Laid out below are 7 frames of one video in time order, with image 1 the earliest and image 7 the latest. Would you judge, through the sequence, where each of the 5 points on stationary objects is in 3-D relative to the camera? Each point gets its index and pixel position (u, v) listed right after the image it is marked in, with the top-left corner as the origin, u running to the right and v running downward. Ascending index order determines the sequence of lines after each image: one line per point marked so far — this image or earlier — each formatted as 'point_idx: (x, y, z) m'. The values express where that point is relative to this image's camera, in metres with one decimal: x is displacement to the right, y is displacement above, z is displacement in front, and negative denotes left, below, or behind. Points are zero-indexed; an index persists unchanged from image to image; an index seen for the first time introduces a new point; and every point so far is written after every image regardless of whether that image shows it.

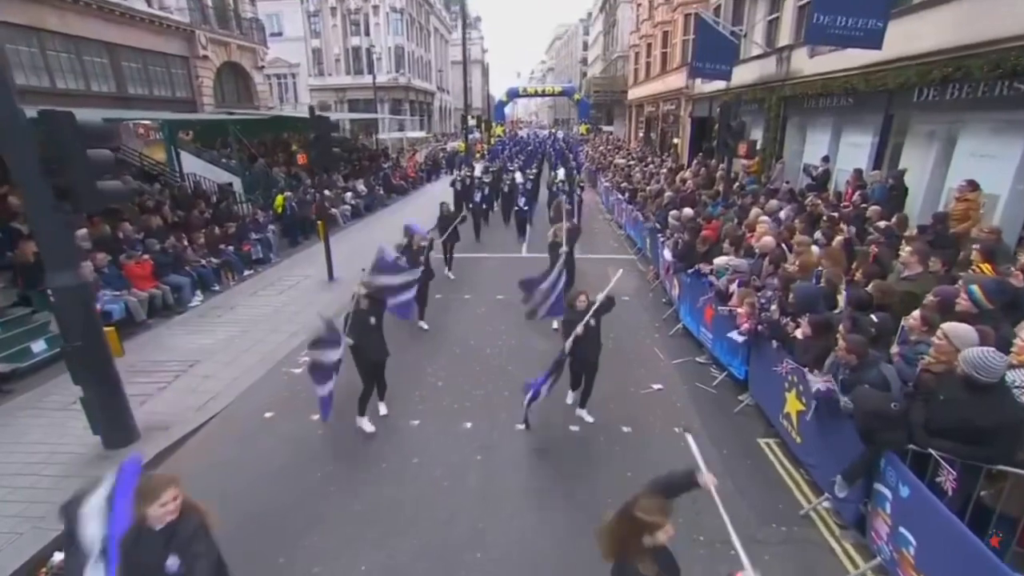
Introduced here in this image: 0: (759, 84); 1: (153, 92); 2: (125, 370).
0: (+6.8, +5.7, +14.9) m
1: (-10.6, +5.7, +15.6) m
2: (-5.6, -1.2, +7.6) m
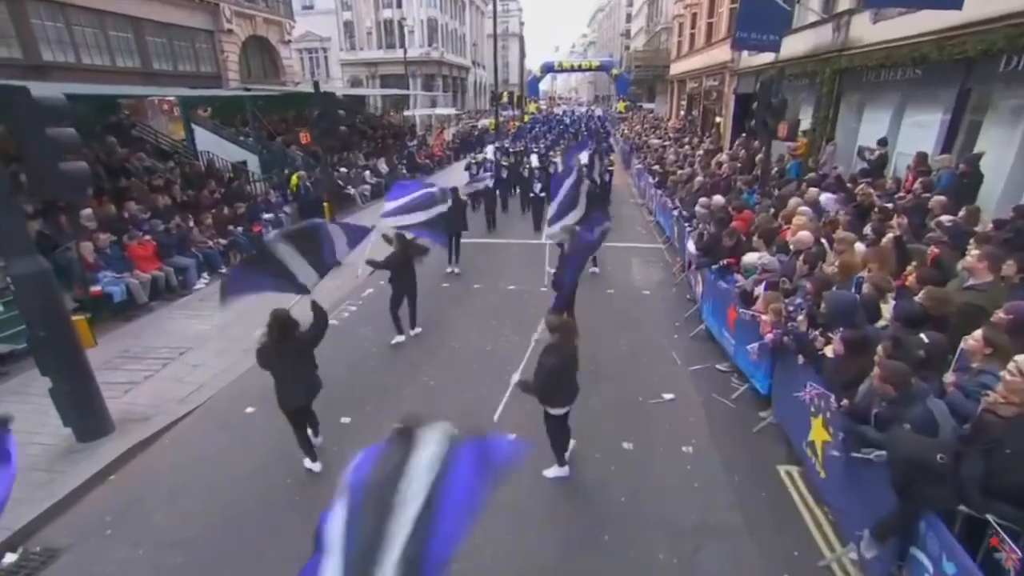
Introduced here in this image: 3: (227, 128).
0: (+7.6, +5.9, +13.5) m
1: (-9.7, +6.4, +15.5) m
2: (-5.6, -1.0, +7.5) m
3: (-7.2, +4.0, +13.4) m
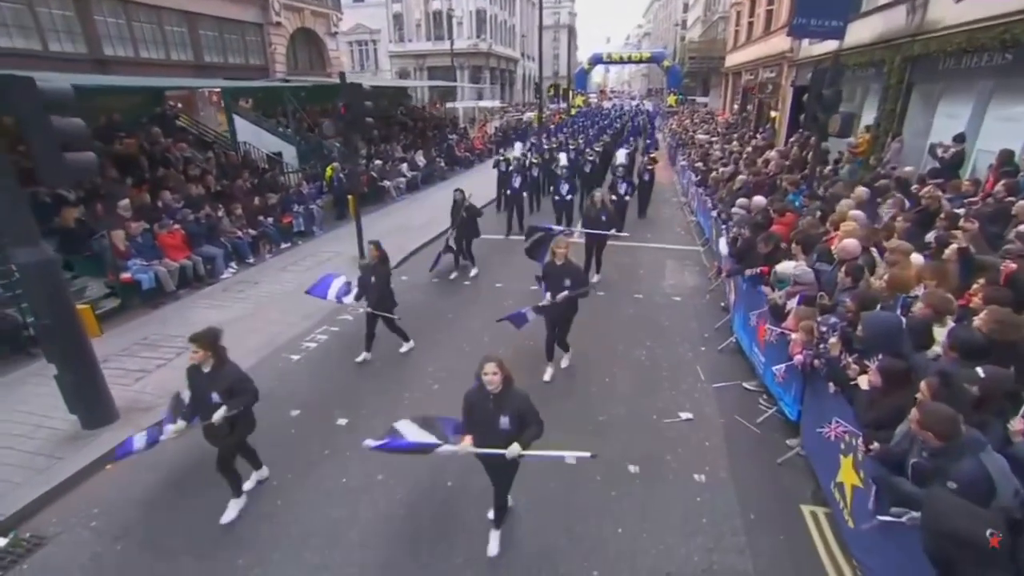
0: (+8.5, +5.7, +12.3) m
1: (-8.5, +6.8, +15.9) m
2: (-5.4, -0.8, +7.6) m
3: (-6.3, +4.3, +13.7) m
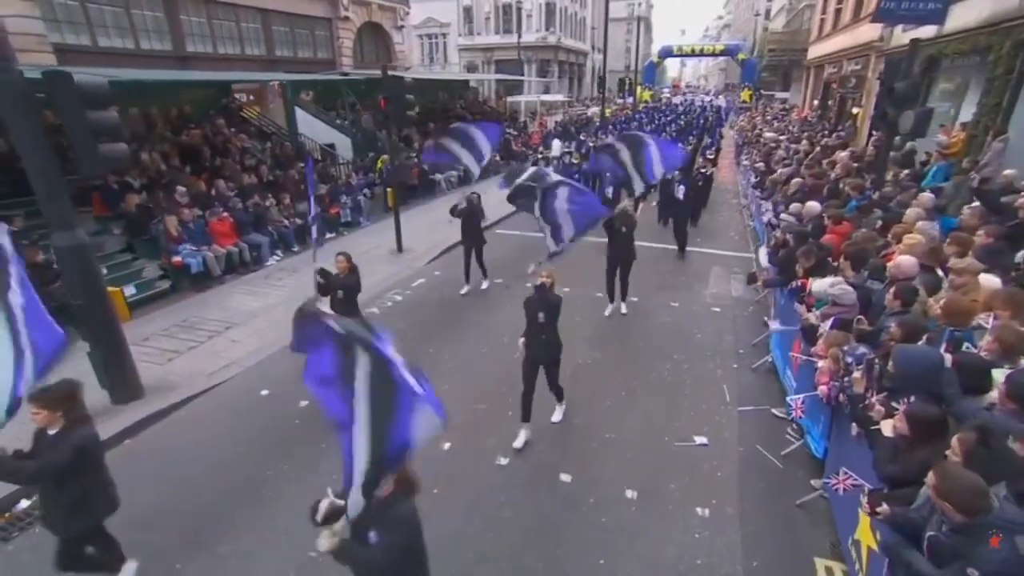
0: (+9.6, +5.2, +10.7) m
1: (-6.6, +7.3, +16.6) m
2: (-5.1, -0.6, +8.1) m
3: (-4.9, +4.6, +14.1) m
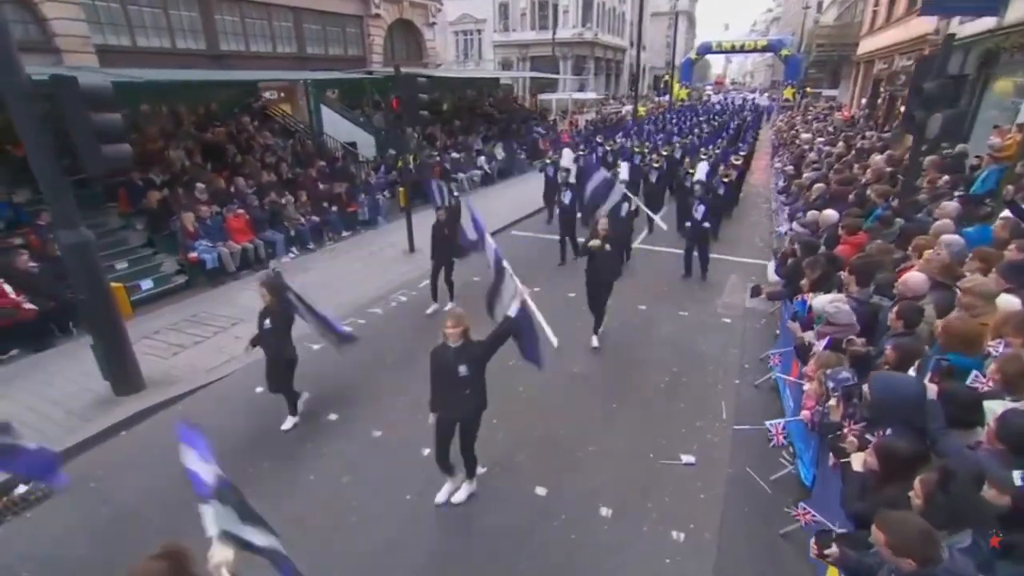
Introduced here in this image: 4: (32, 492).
0: (+10.0, +4.9, +9.7) m
1: (-5.7, +7.4, +16.9) m
2: (-5.1, -0.5, +8.3) m
3: (-4.2, +4.7, +14.3) m
4: (-4.7, -2.0, +5.1) m
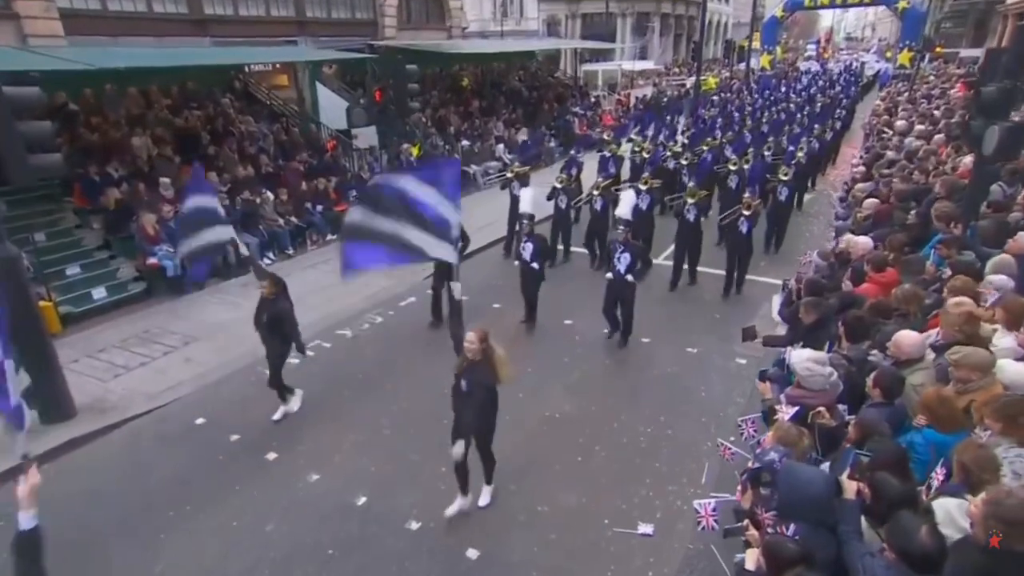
0: (+10.1, +3.5, +6.6) m
1: (-4.3, +8.0, +15.2) m
2: (-5.4, -0.7, +7.6) m
3: (-3.4, +5.0, +12.8) m
4: (-5.5, -2.5, +4.5) m
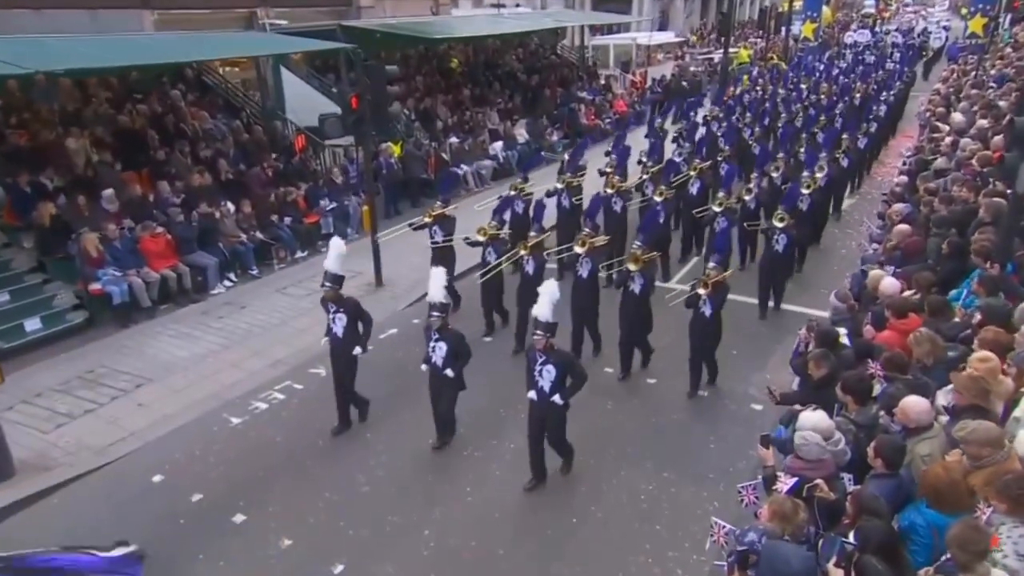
0: (+10.2, +2.3, +5.5) m
1: (-4.2, +8.3, +13.2) m
2: (-5.4, -1.2, +6.7) m
3: (-3.4, +5.0, +11.2) m
4: (-5.6, -3.4, +3.9) m
